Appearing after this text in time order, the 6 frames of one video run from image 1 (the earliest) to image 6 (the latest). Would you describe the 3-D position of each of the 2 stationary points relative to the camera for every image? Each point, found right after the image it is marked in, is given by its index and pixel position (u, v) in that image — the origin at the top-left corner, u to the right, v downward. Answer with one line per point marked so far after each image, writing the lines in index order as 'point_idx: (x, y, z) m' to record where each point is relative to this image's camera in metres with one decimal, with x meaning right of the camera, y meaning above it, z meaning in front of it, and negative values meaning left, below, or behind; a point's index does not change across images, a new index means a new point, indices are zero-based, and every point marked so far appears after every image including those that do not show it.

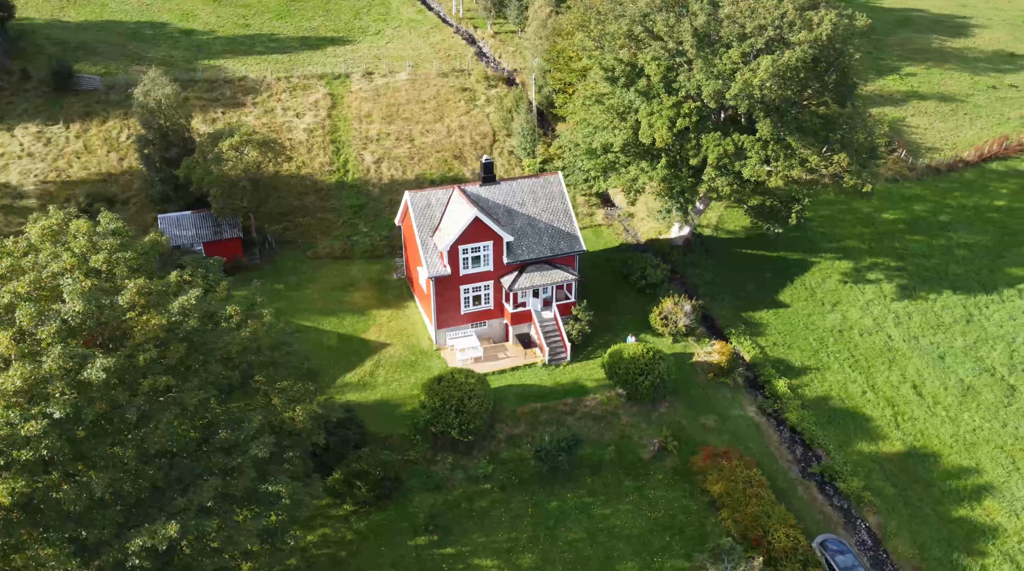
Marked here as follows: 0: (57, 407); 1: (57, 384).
0: (-11.1, -3.0, +19.5) m
1: (-11.3, -2.5, +19.9) m
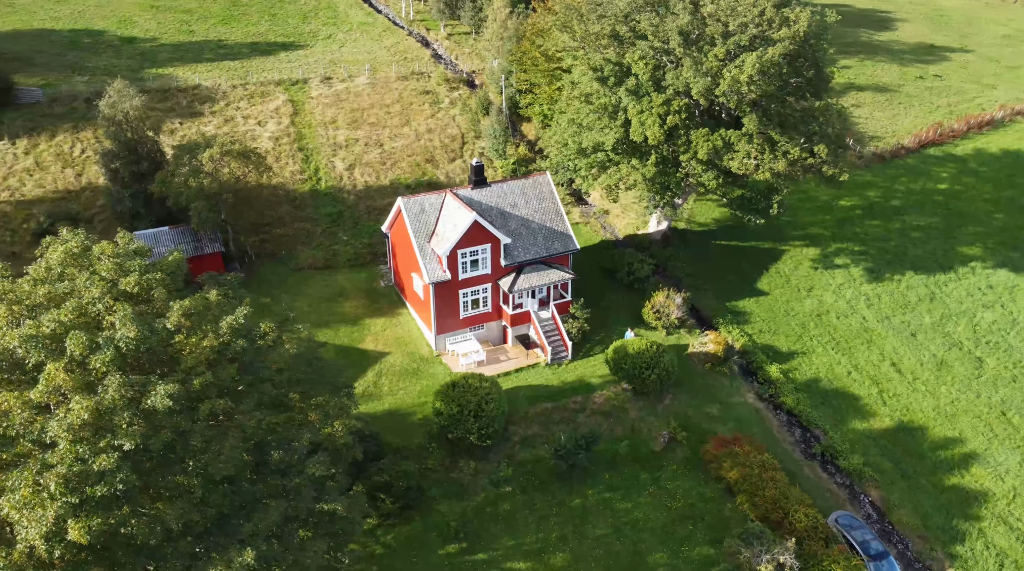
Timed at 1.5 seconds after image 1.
0: (-9.0, -3.6, +18.6) m
1: (-9.2, -3.1, +19.0) m
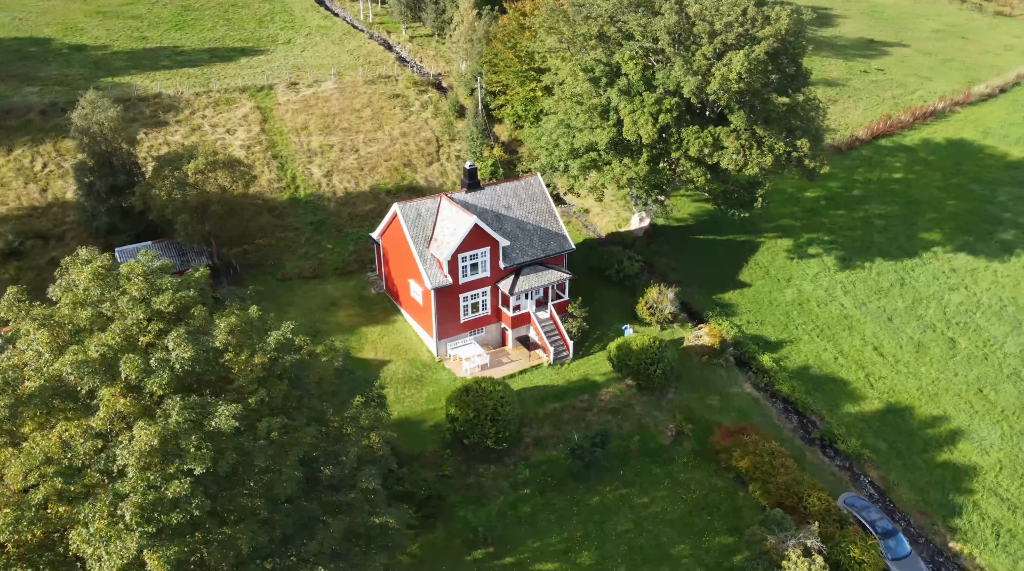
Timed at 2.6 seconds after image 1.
0: (-7.1, -4.0, +18.0) m
1: (-7.4, -3.5, +18.3) m
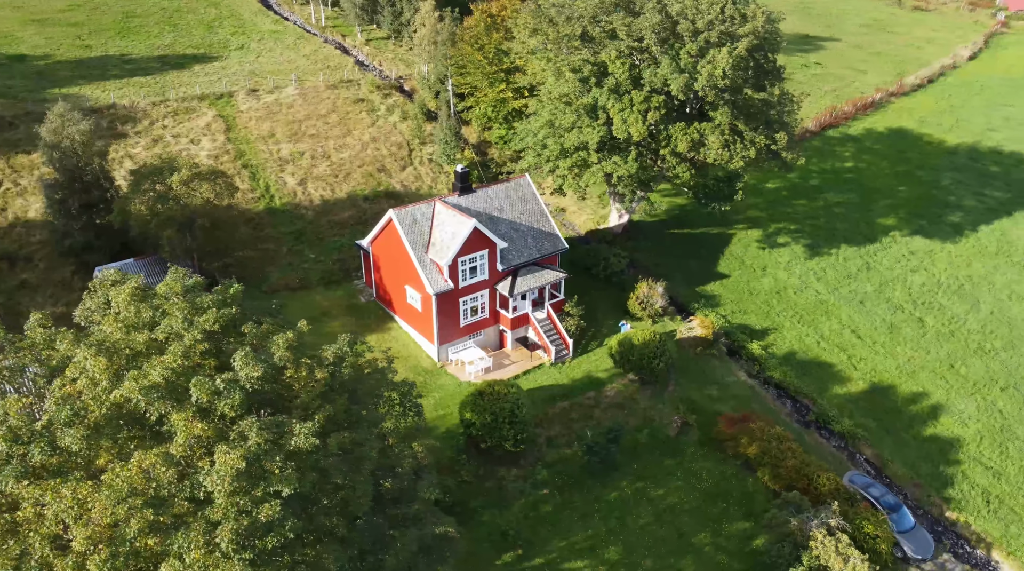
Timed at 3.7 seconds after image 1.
0: (-5.0, -4.3, +17.4) m
1: (-5.3, -3.9, +17.8) m
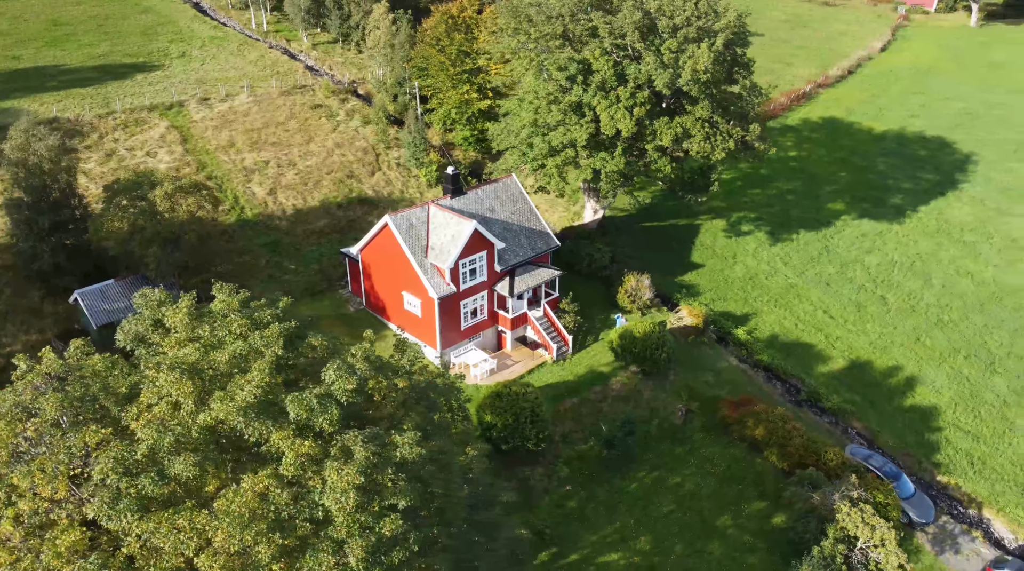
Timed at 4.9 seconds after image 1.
0: (-2.3, -4.5, +17.0) m
1: (-2.8, -4.0, +17.2) m
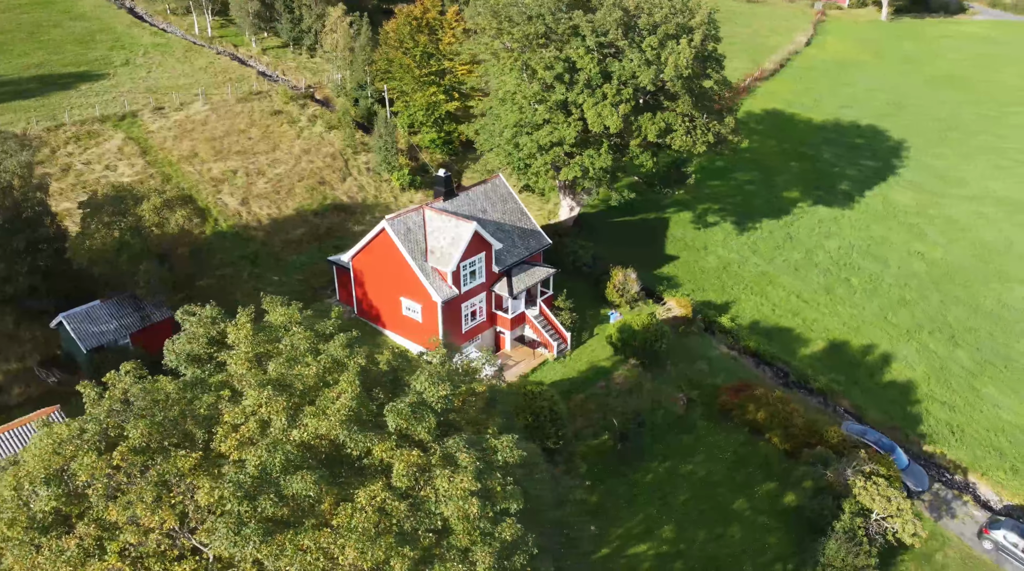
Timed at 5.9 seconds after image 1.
0: (0.0, -4.5, +16.7) m
1: (-0.4, -4.1, +17.0) m
